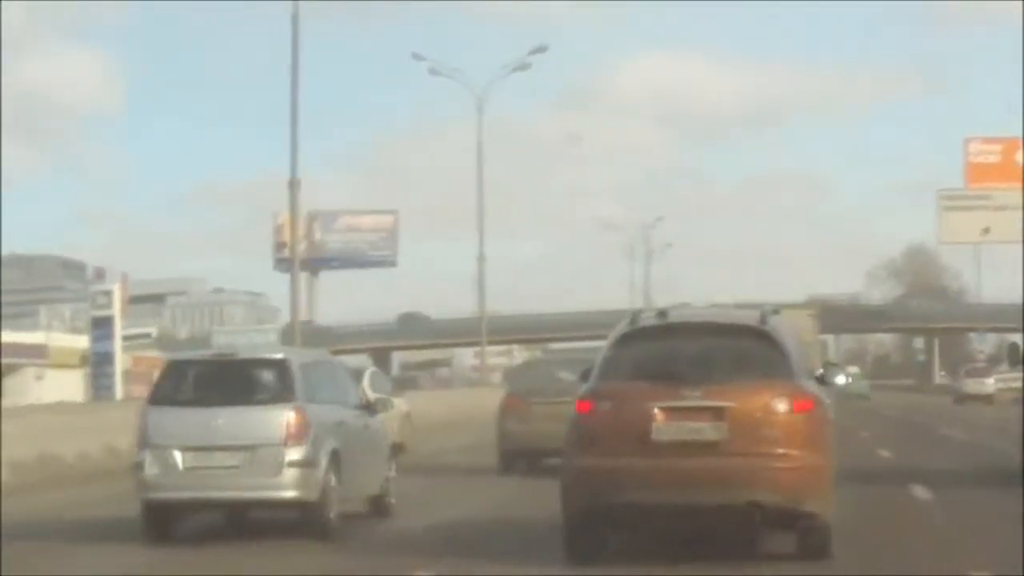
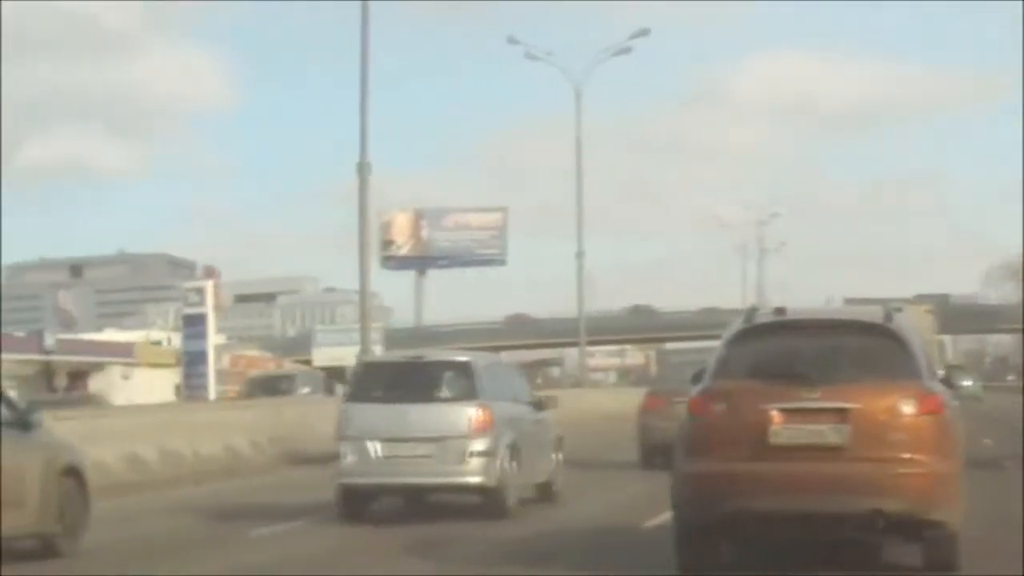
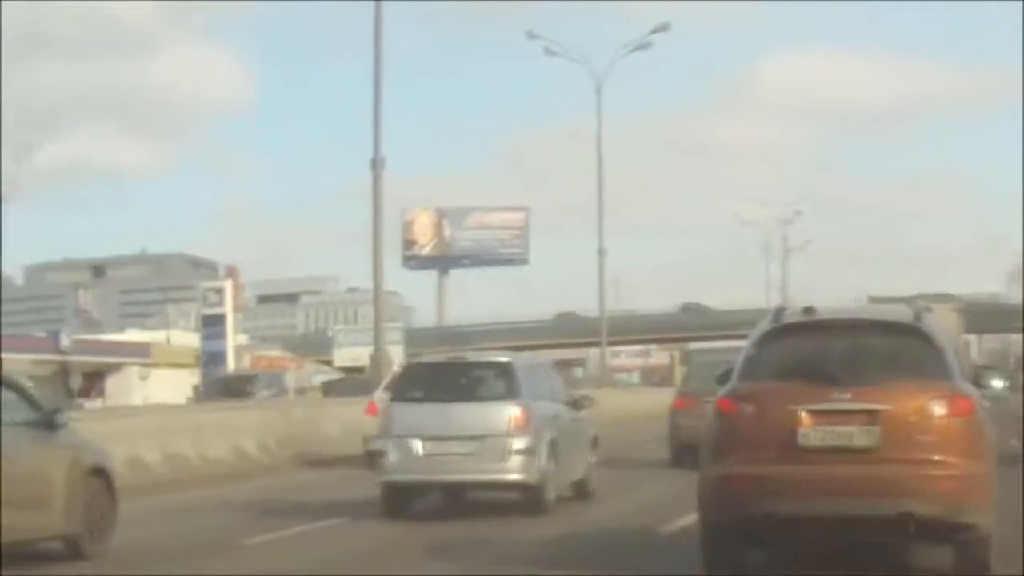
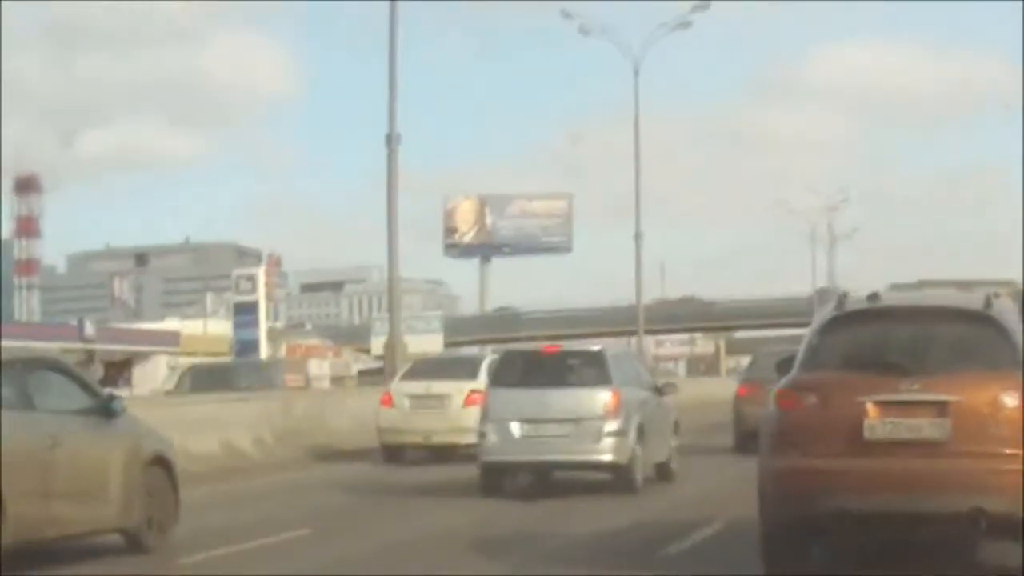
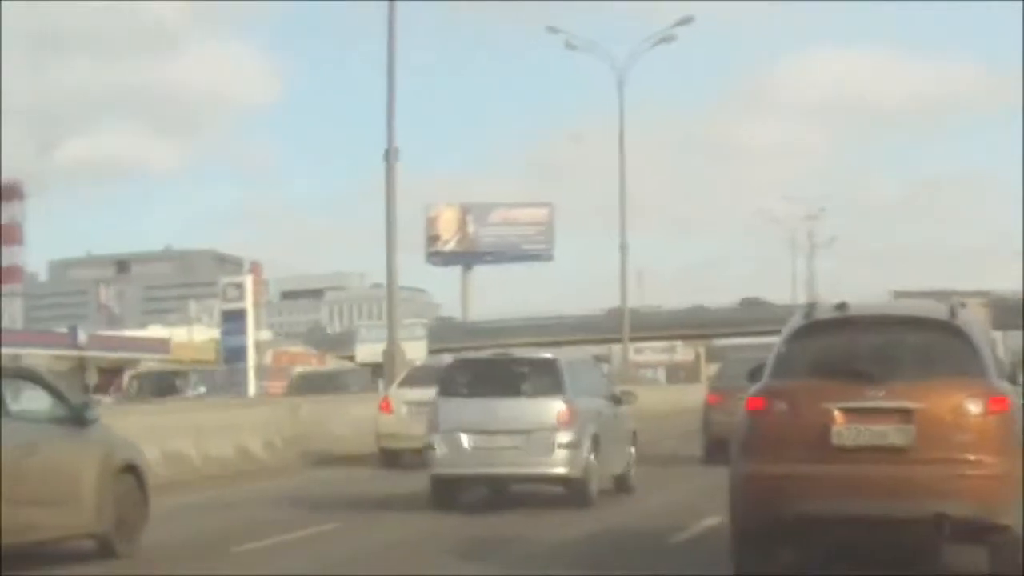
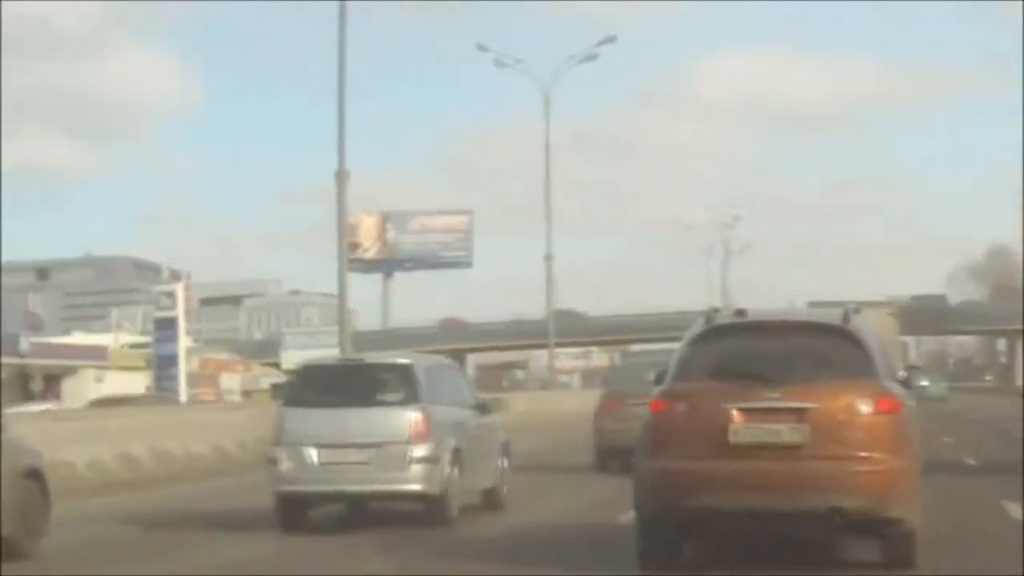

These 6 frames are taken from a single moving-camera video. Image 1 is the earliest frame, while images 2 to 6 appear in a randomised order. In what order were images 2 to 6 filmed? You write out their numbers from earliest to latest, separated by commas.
6, 2, 3, 5, 4
